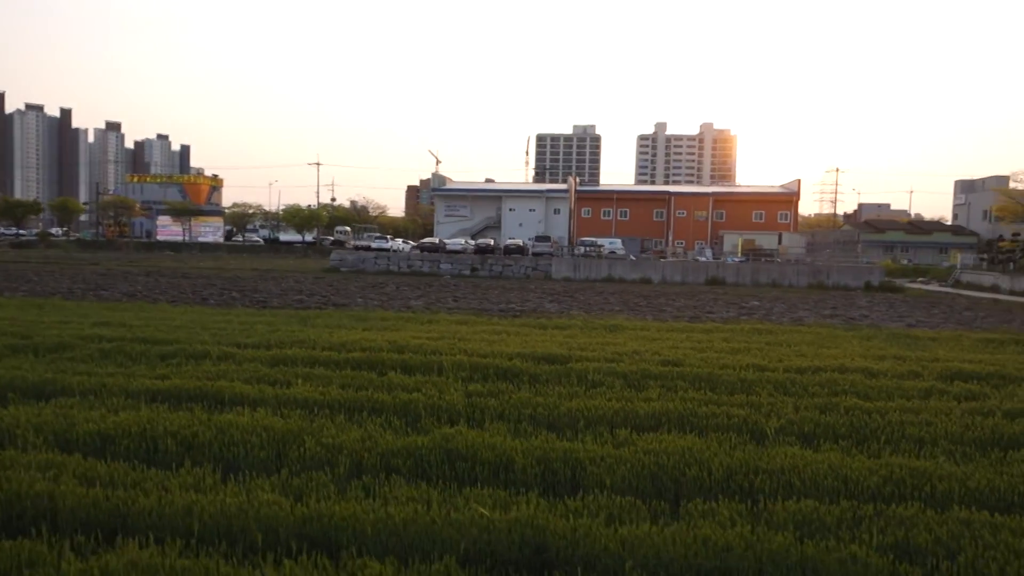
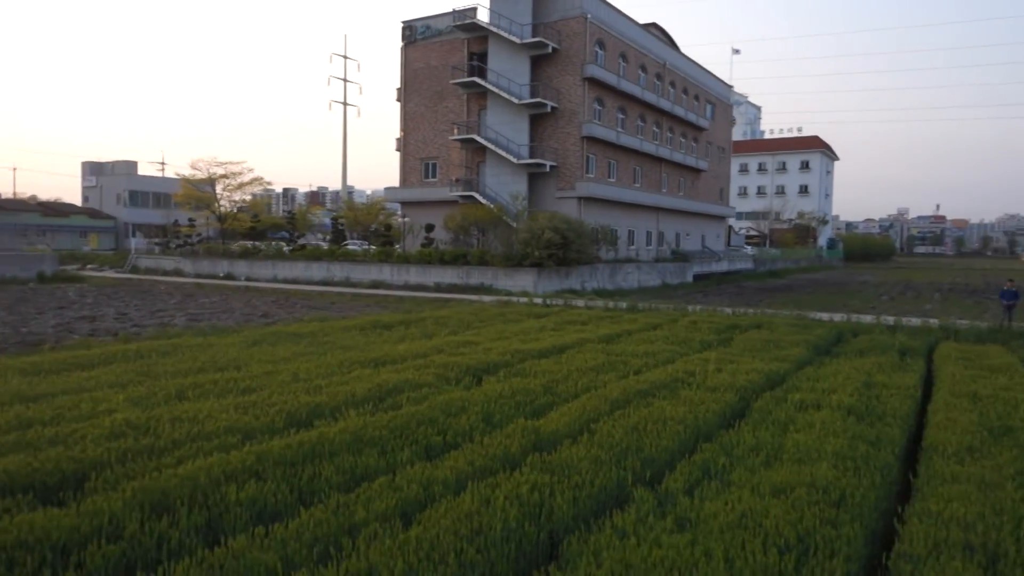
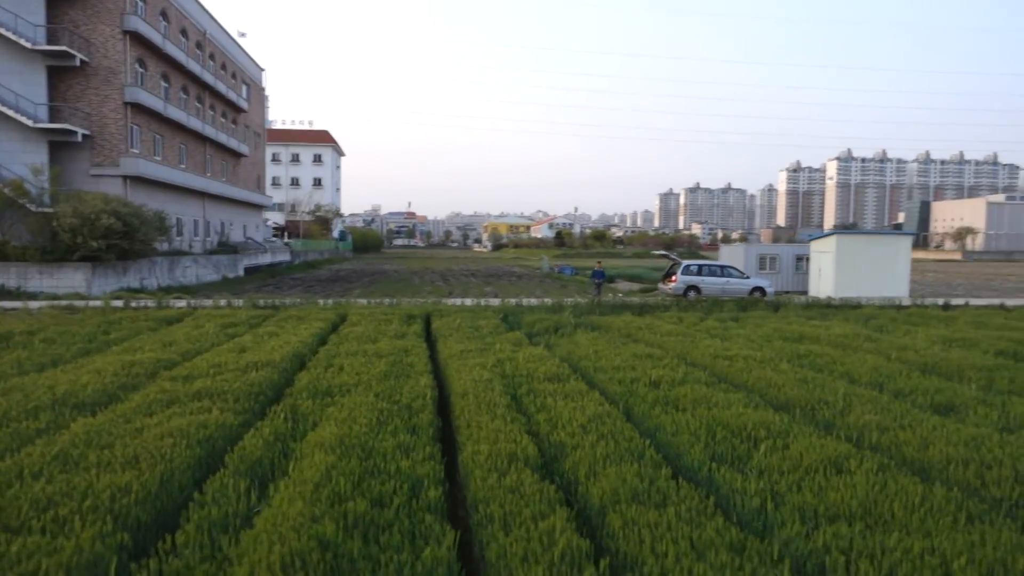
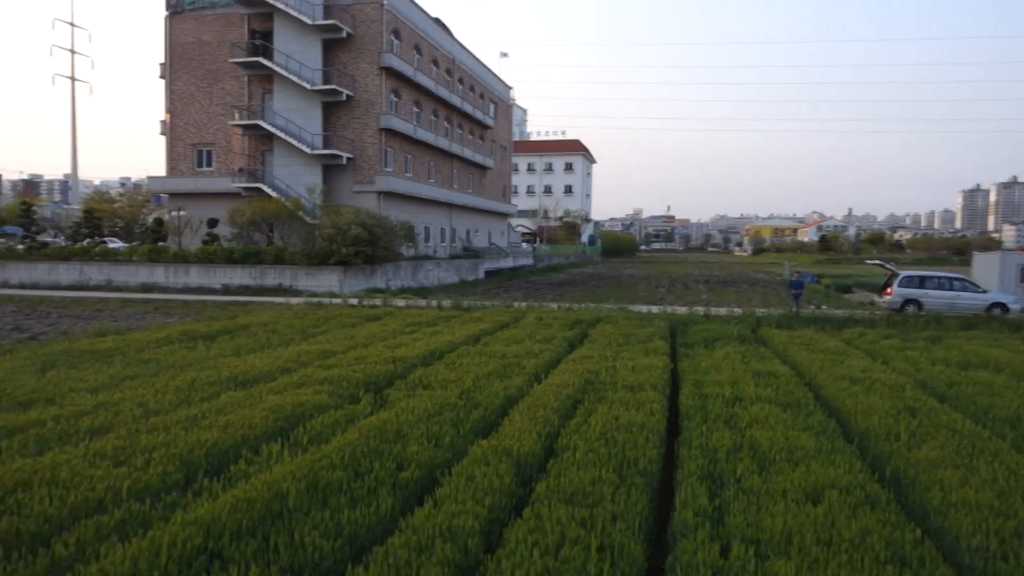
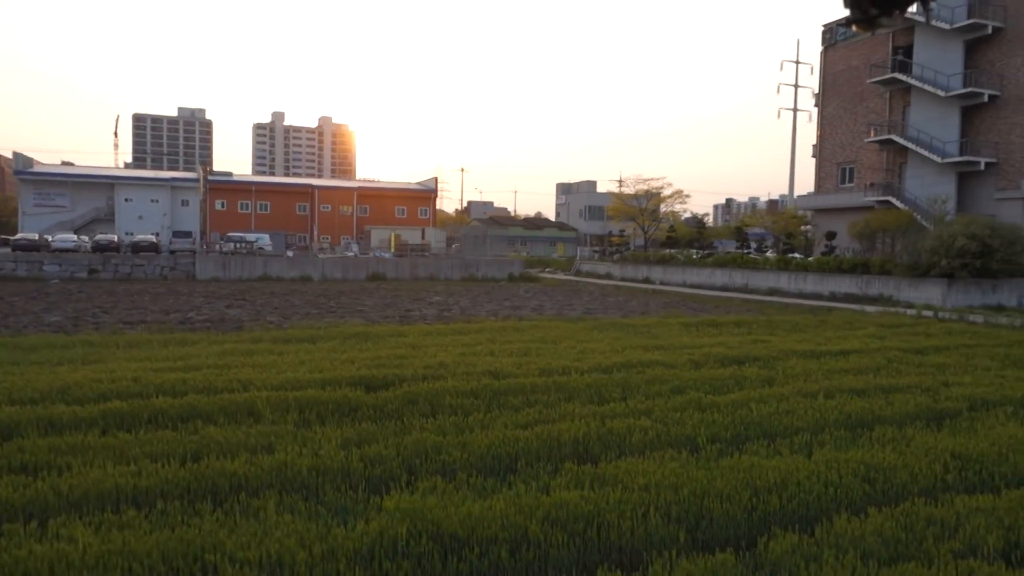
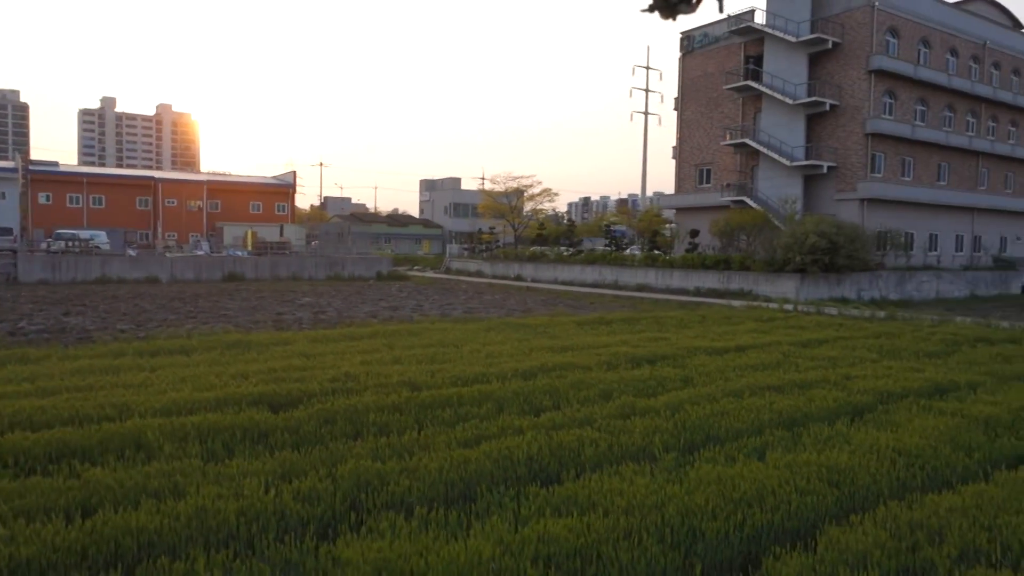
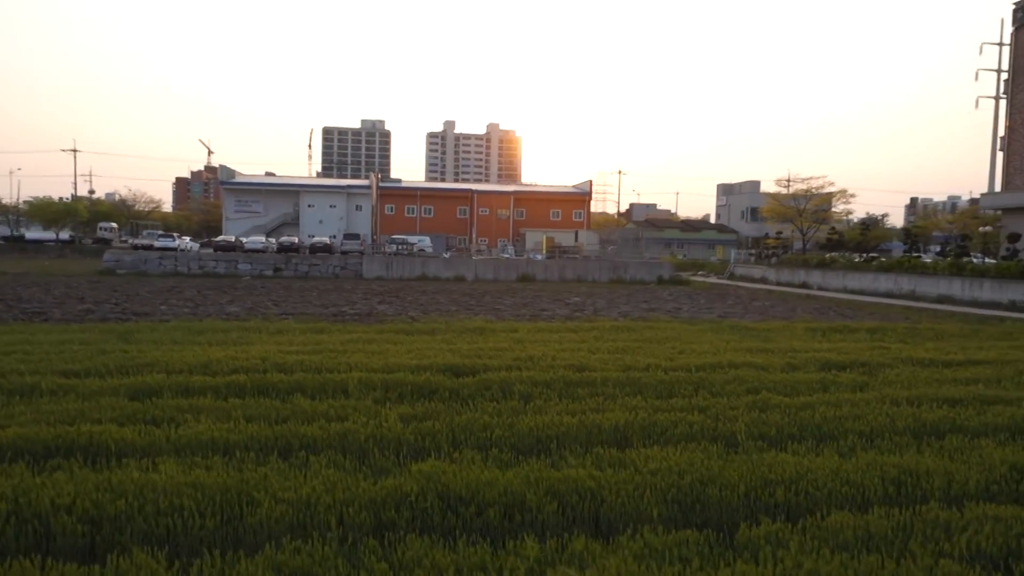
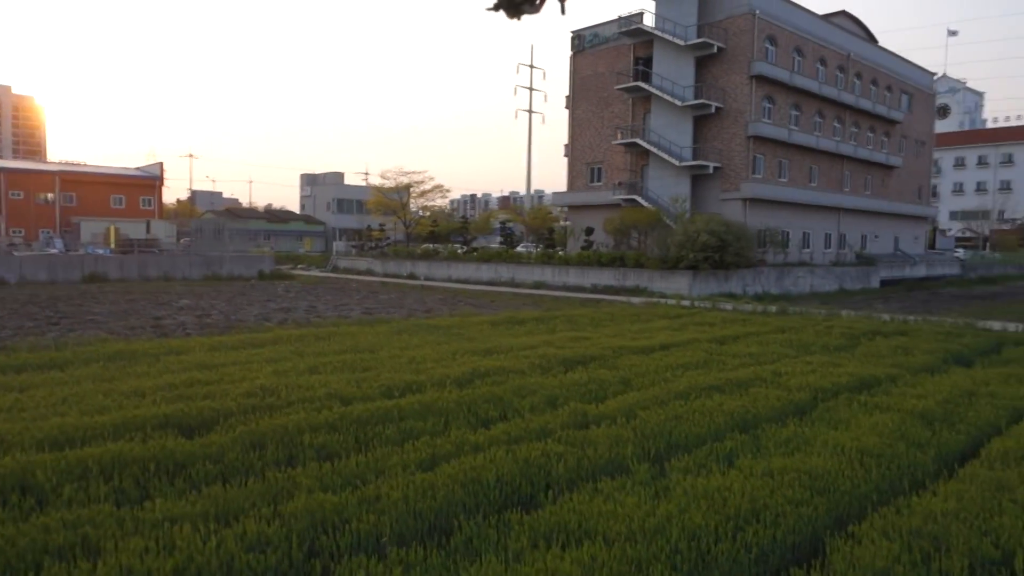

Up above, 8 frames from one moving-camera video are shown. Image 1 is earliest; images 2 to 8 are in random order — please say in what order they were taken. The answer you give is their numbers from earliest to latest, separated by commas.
7, 5, 6, 8, 2, 4, 3
